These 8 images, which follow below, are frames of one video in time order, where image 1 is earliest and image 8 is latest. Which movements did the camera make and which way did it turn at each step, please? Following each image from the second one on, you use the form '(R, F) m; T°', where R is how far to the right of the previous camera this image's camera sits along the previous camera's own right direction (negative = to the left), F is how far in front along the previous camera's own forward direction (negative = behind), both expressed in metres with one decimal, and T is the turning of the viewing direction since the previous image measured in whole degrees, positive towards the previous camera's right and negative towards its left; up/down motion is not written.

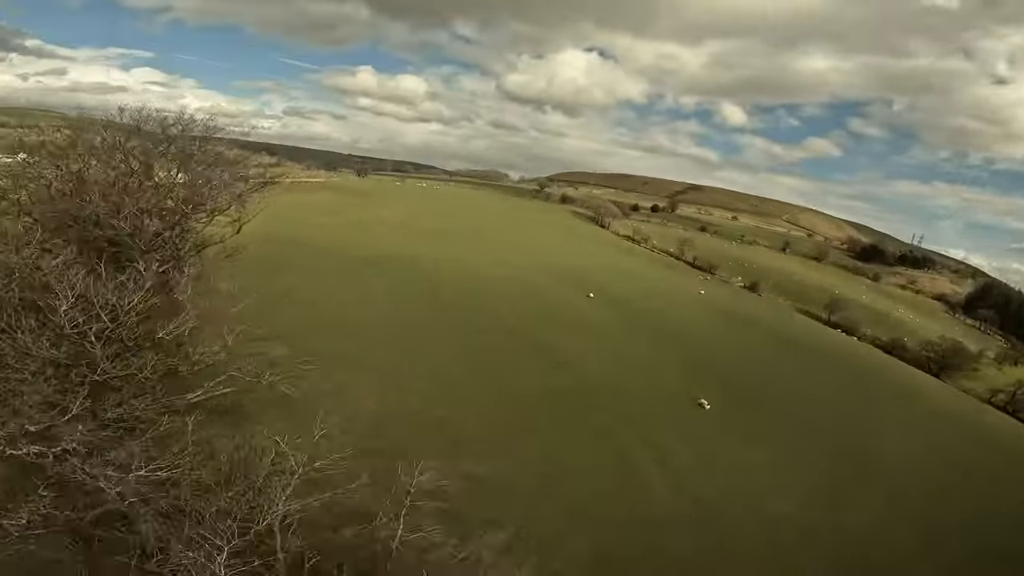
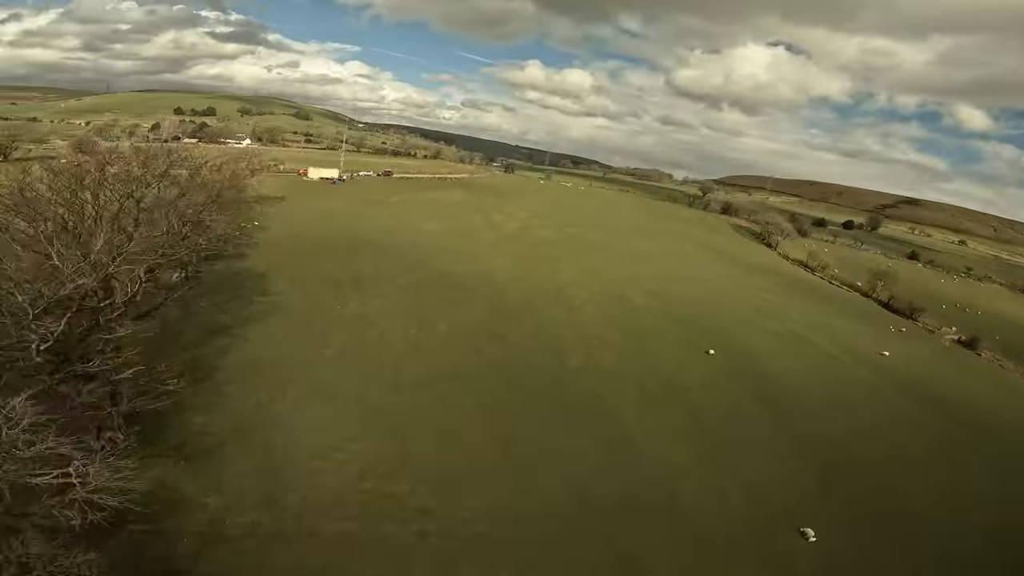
(+8.7, +8.3) m; -16°
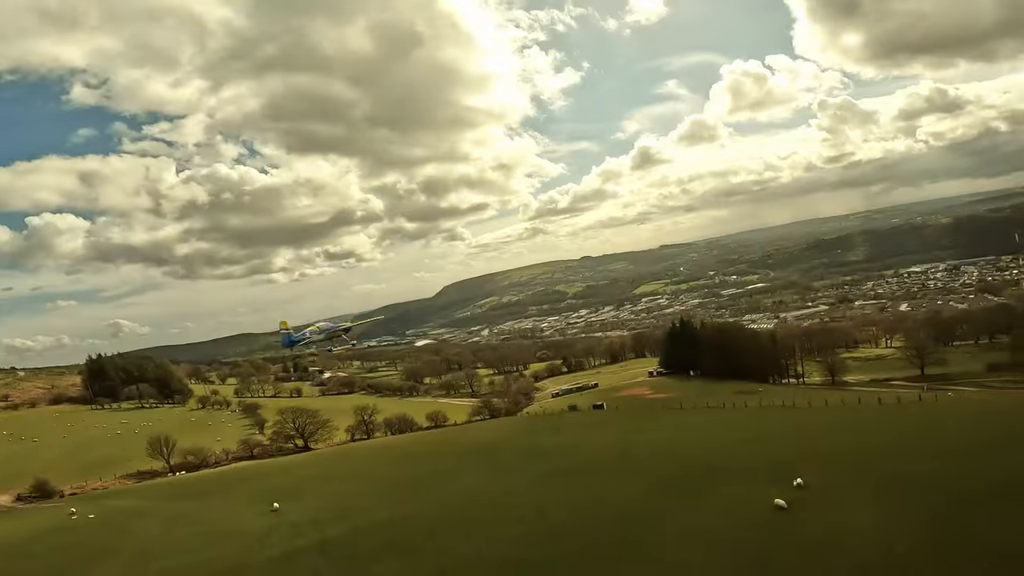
(+3.9, +9.6) m; -10°
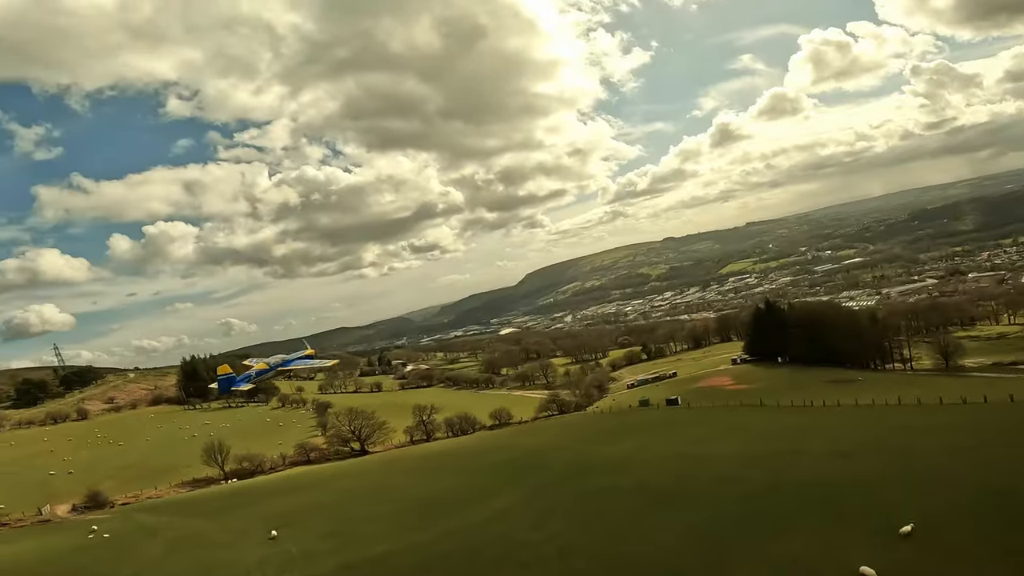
(+2.2, +5.2) m; -7°
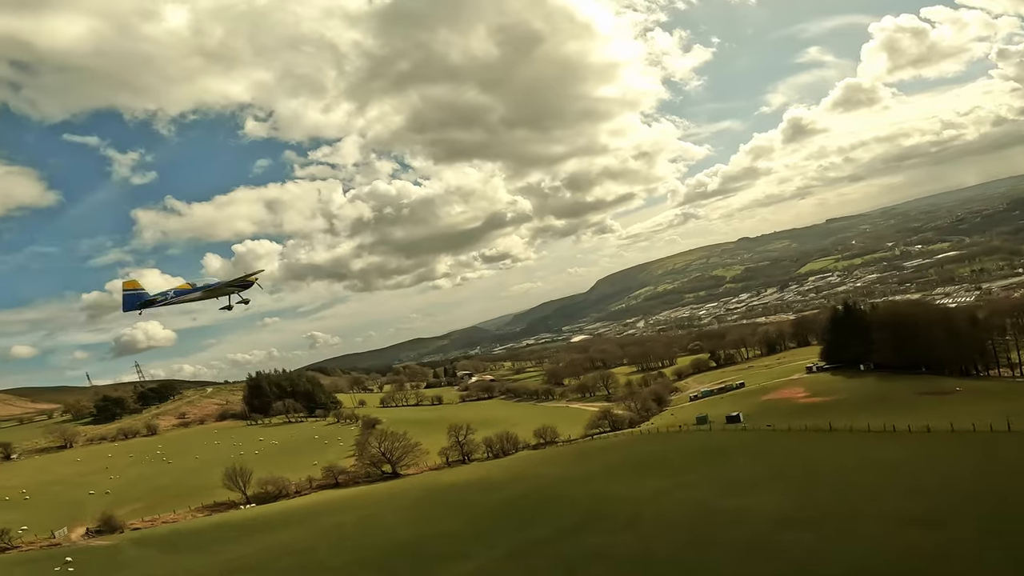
(+3.3, +5.2) m; -6°
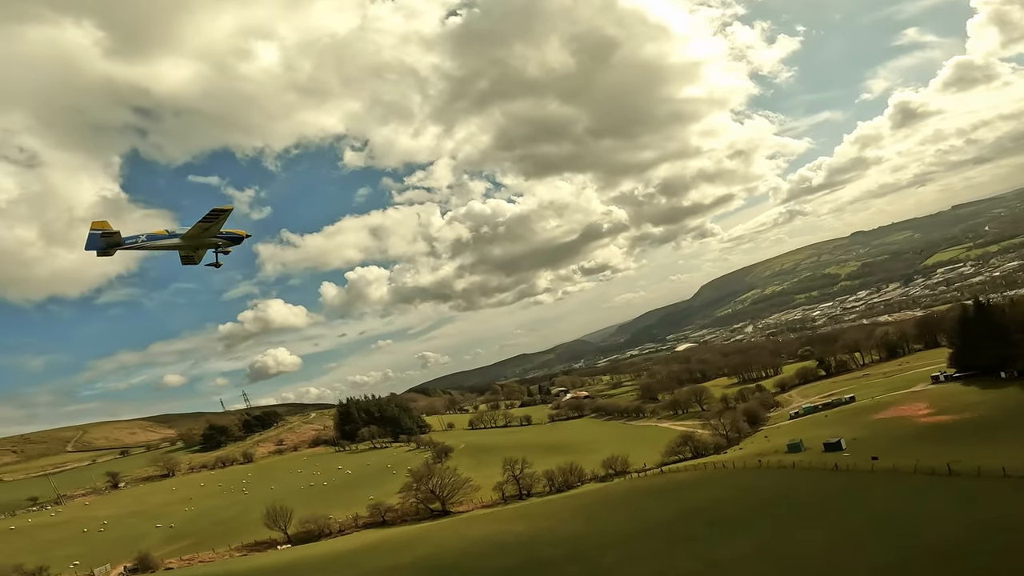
(+4.3, +6.2) m; -9°
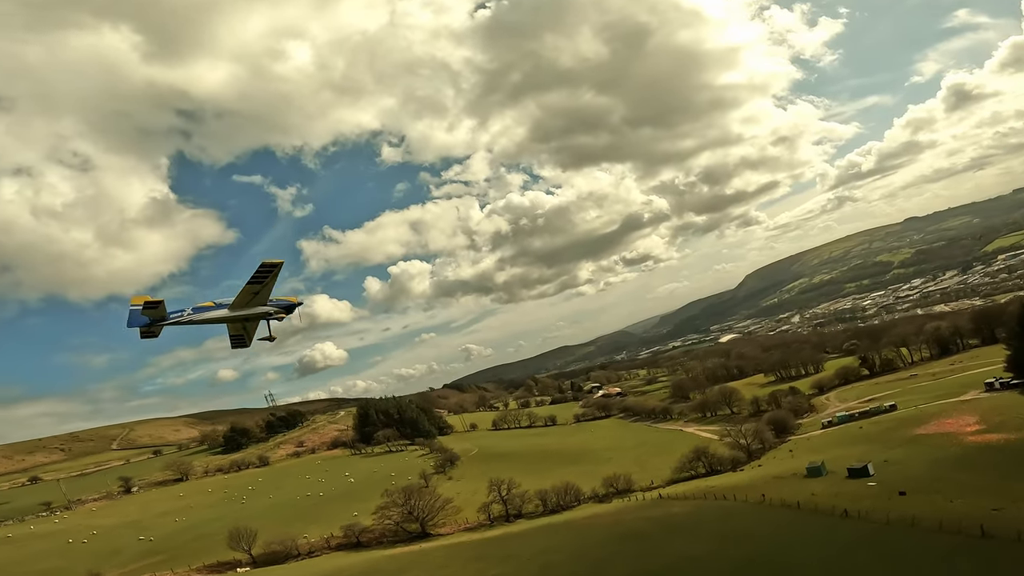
(+5.0, +5.4) m; -4°
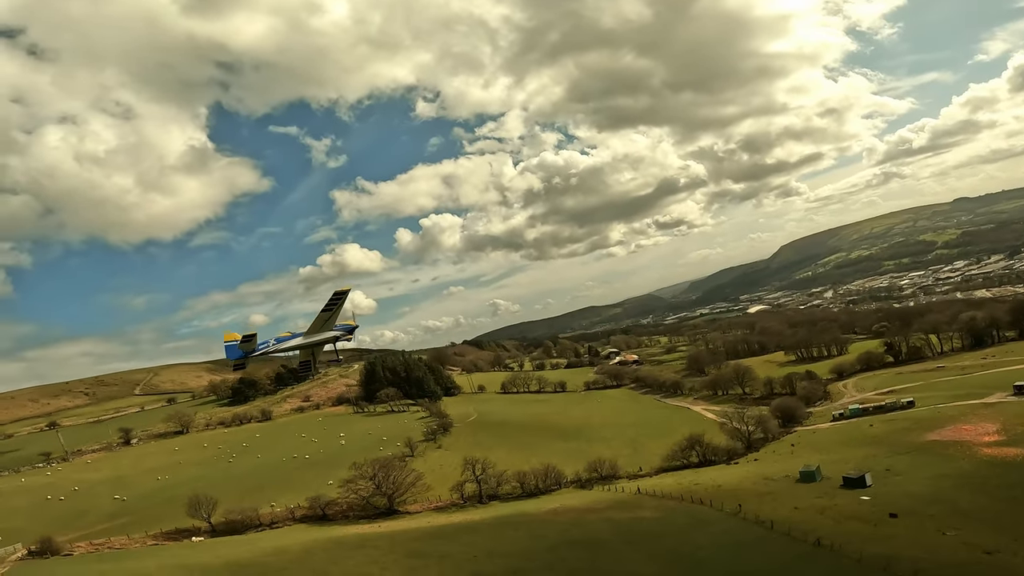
(+3.9, +3.7) m; -3°
